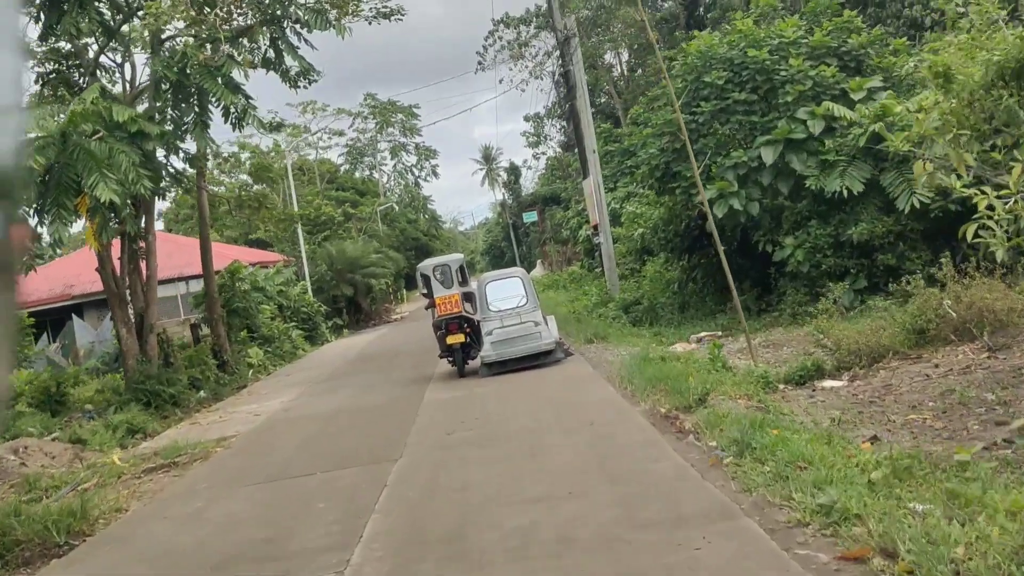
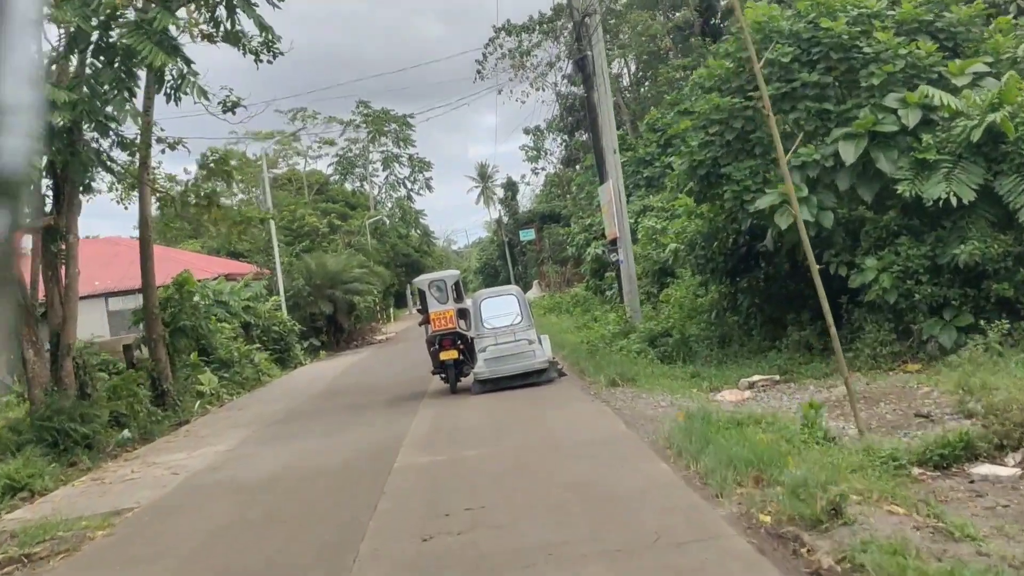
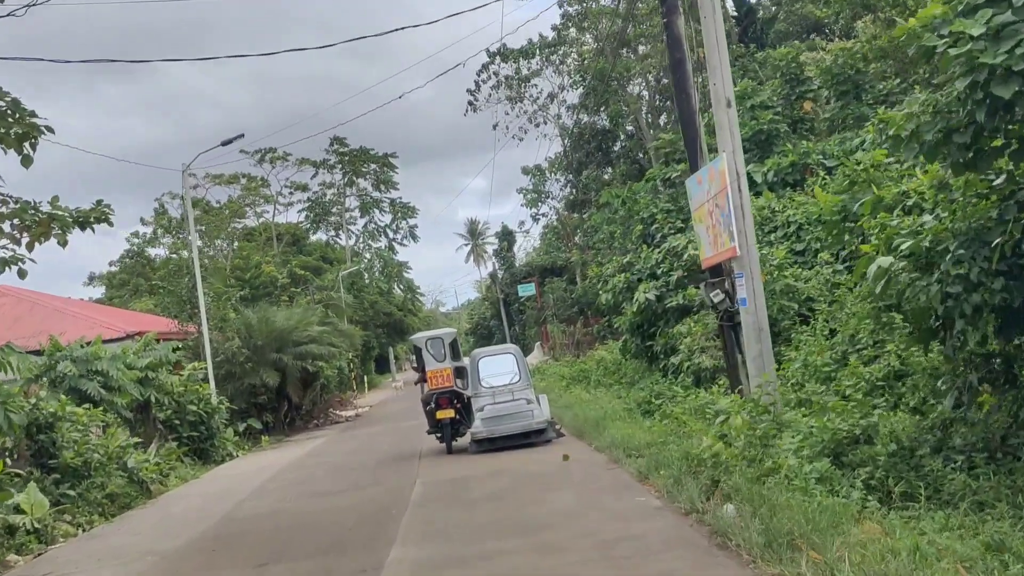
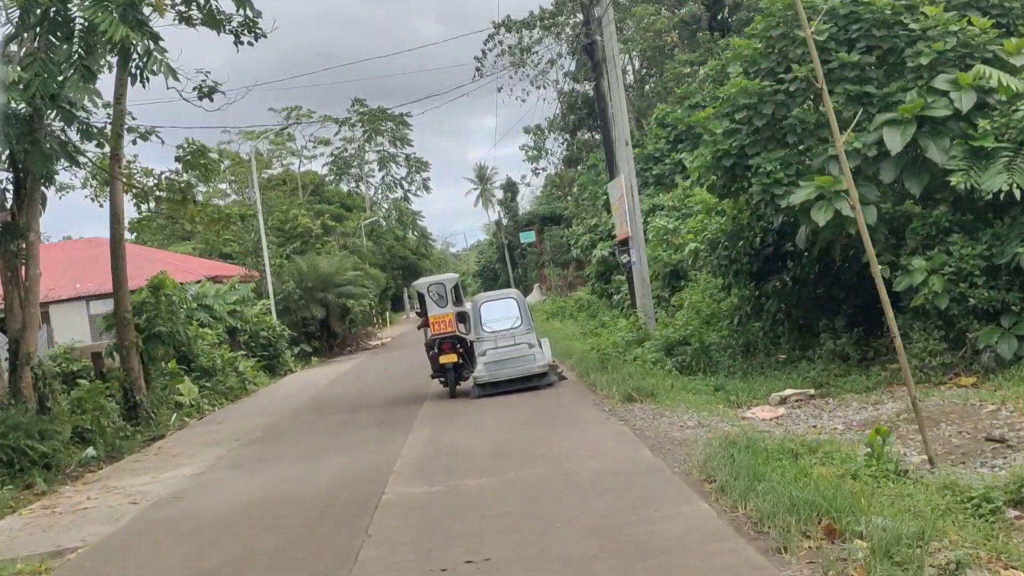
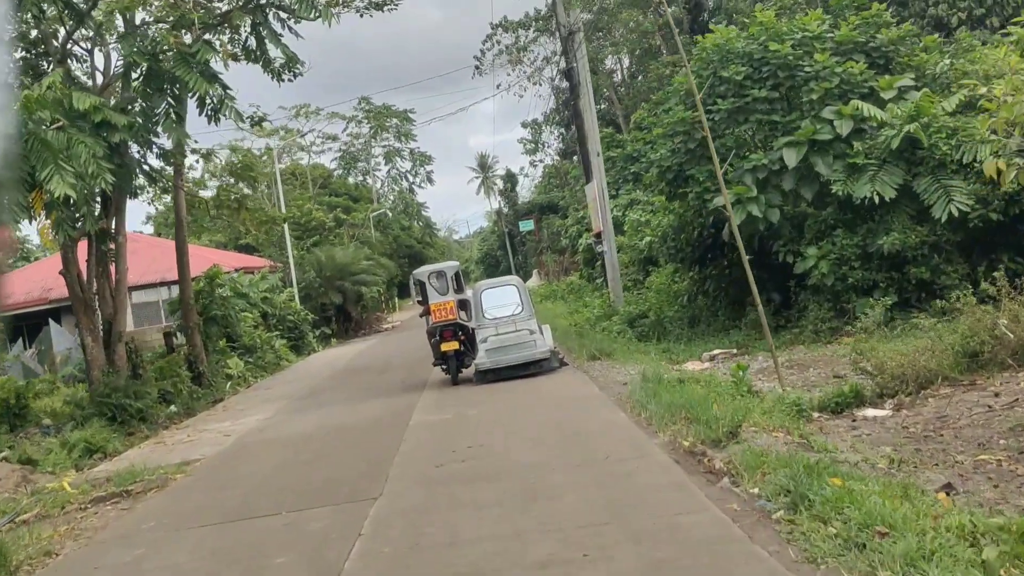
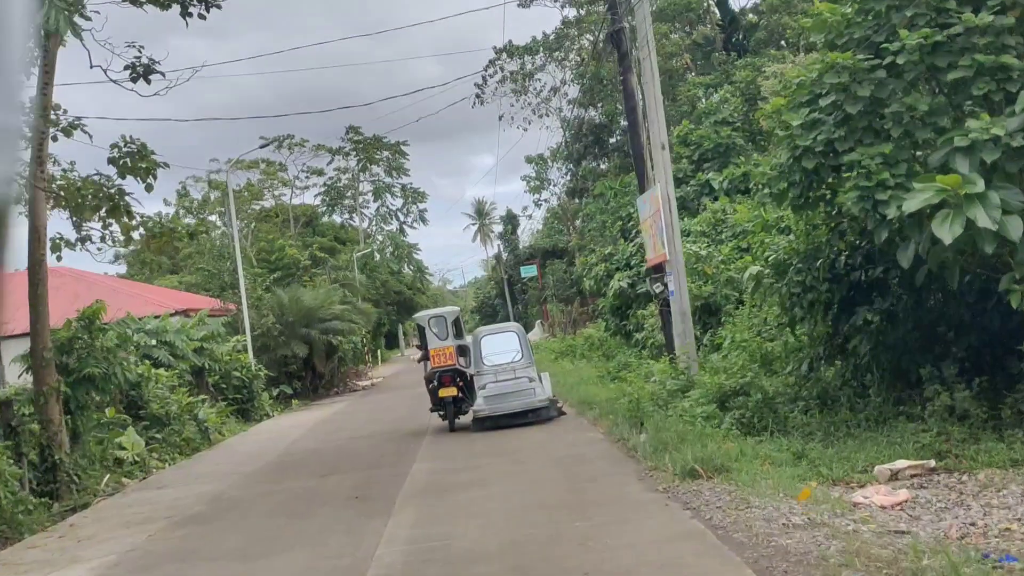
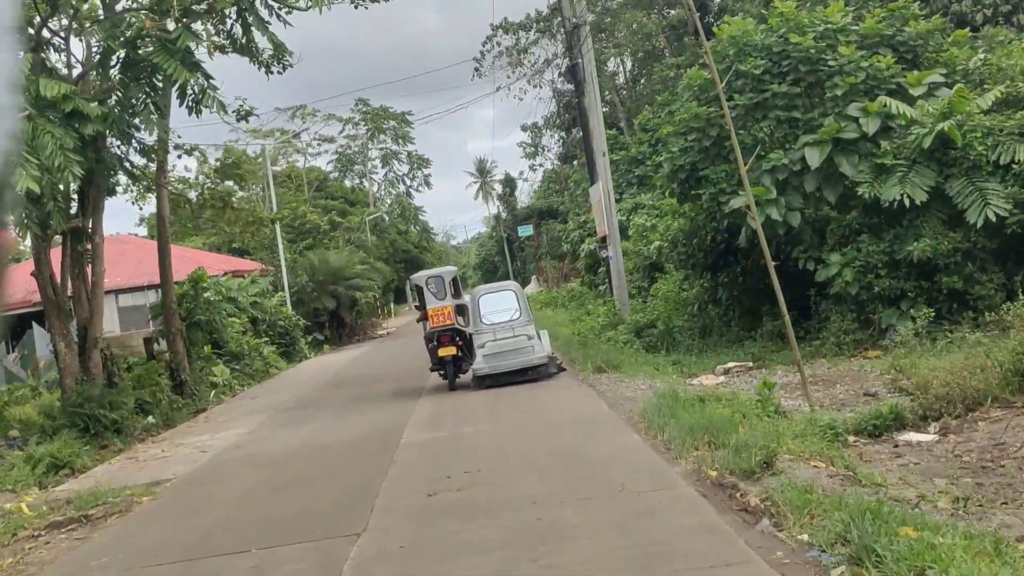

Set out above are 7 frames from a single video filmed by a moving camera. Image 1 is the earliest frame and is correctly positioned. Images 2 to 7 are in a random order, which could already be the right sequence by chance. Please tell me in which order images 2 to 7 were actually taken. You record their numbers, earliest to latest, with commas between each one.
5, 7, 2, 4, 6, 3
